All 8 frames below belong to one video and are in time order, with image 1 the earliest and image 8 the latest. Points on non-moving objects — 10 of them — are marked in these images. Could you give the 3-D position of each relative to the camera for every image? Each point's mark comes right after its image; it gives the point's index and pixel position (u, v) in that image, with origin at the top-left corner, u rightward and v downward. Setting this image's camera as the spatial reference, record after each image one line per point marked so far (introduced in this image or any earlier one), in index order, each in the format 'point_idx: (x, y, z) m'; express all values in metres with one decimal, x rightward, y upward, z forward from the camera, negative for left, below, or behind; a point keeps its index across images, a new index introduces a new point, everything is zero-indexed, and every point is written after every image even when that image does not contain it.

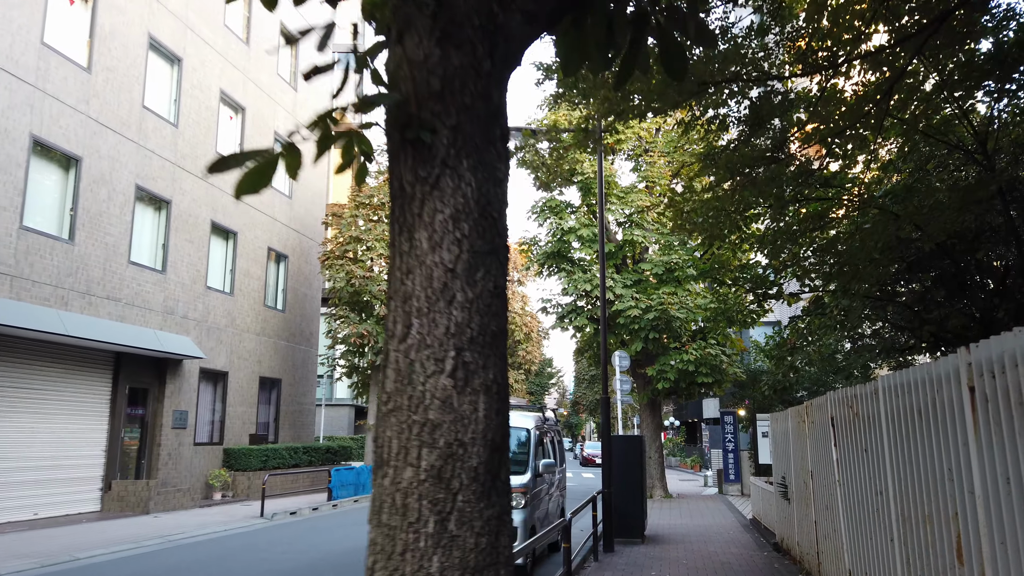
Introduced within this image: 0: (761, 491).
0: (+4.8, -4.0, +14.4) m
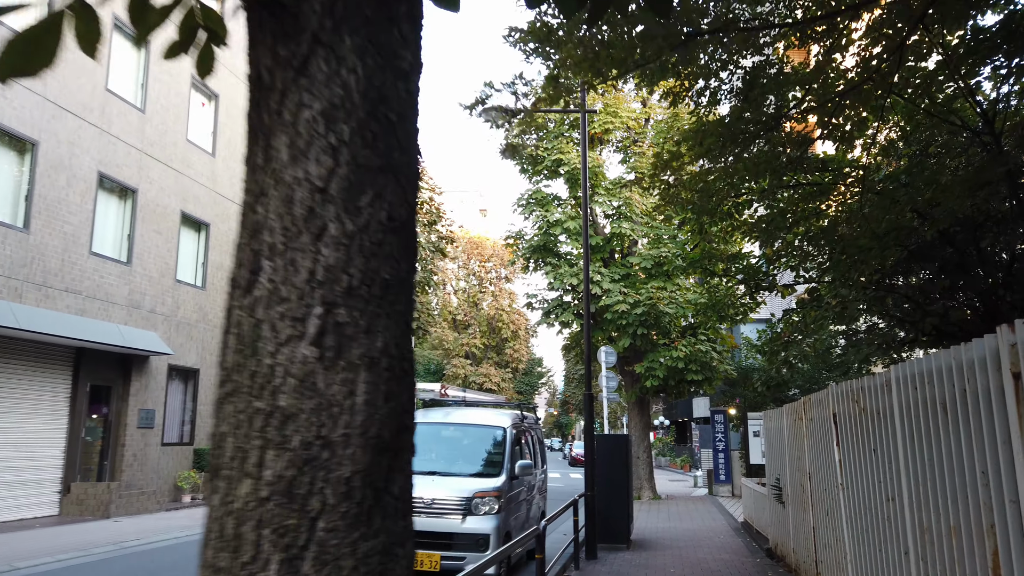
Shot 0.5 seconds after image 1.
0: (+4.4, -3.8, +13.7) m
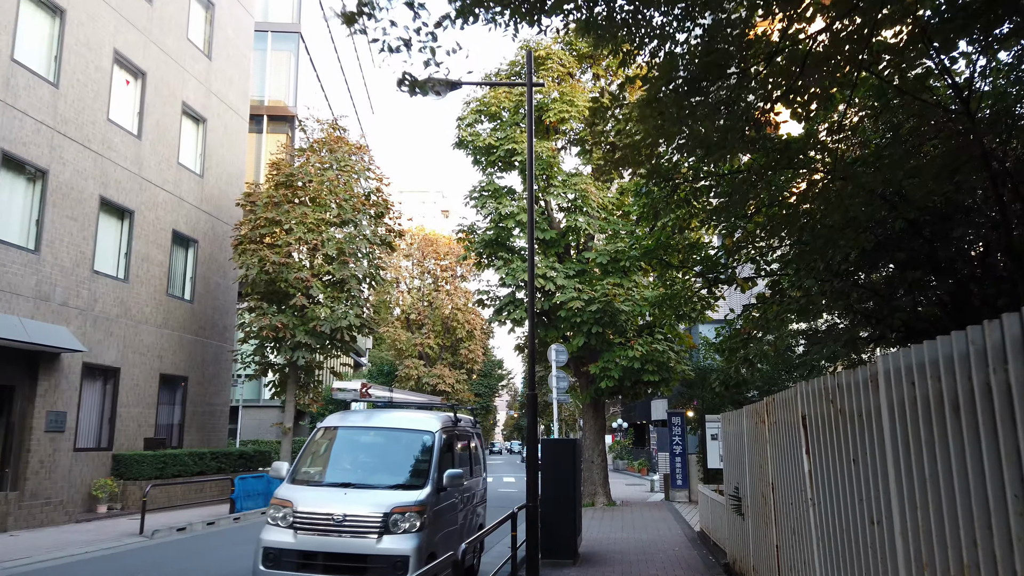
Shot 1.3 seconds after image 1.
0: (+3.4, -3.7, +12.9) m
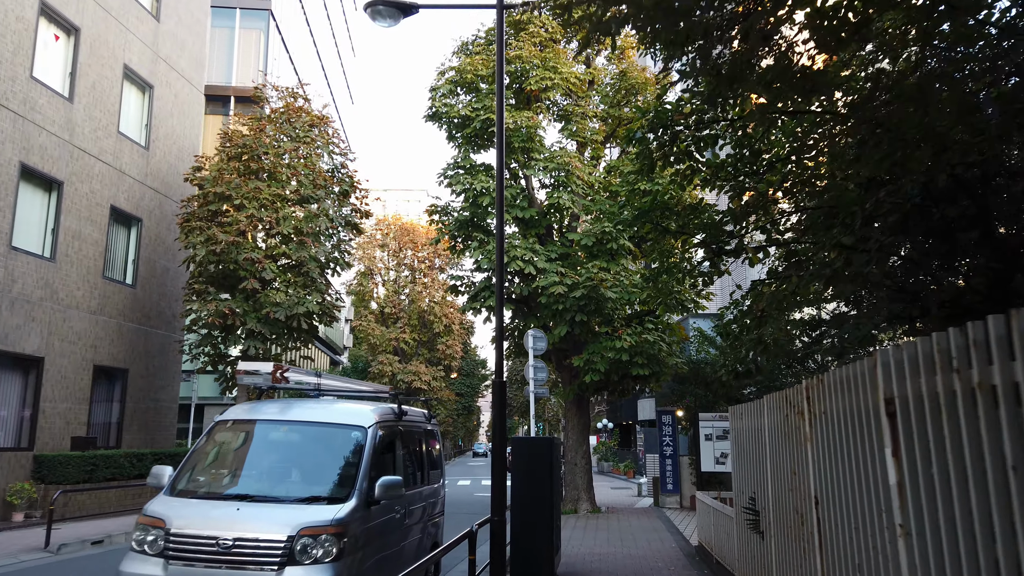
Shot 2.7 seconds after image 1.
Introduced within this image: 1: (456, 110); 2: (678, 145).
0: (+3.0, -3.3, +11.1) m
1: (-1.4, +4.6, +19.3) m
2: (+2.0, +1.7, +9.1) m
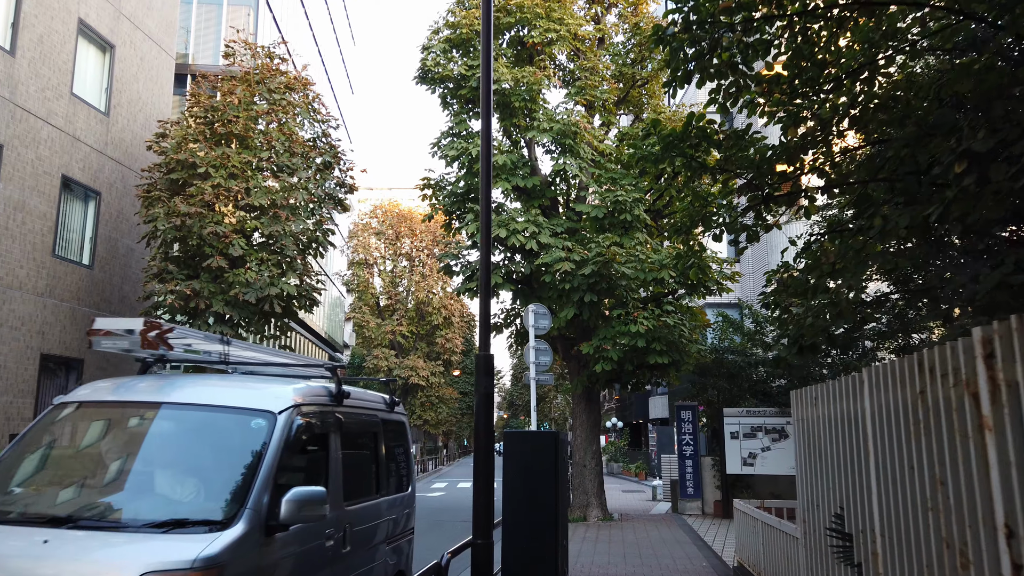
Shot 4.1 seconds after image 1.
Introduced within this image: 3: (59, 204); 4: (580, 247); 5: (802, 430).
0: (+2.9, -2.9, +9.1) m
1: (-1.4, +5.1, +17.3) m
2: (+2.0, +2.2, +7.1) m
3: (-9.6, +1.8, +15.9) m
4: (+1.4, +0.8, +15.2) m
5: (+2.5, -1.2, +6.3) m
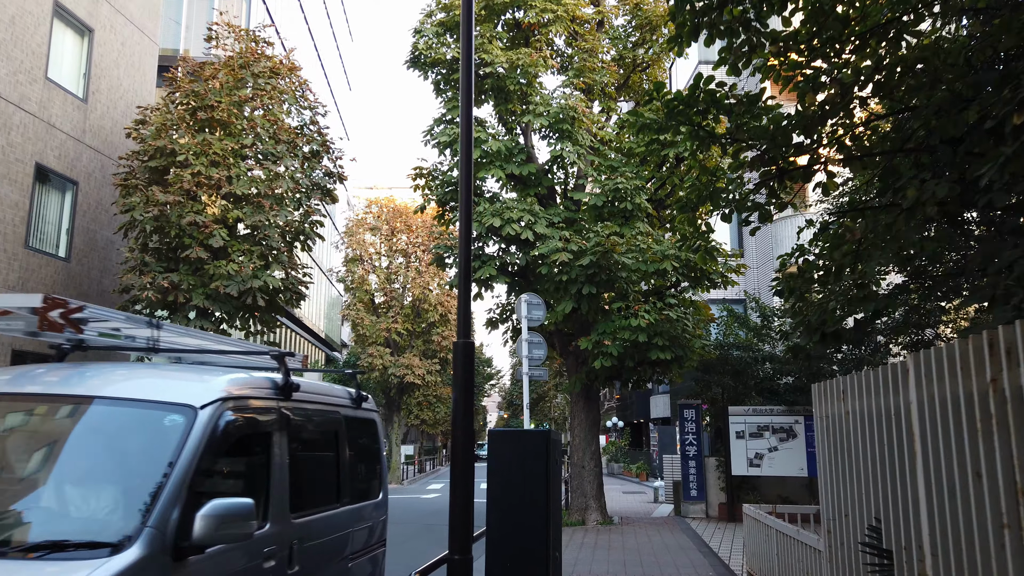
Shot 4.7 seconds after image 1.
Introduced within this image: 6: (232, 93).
0: (+2.8, -2.7, +8.4) m
1: (-1.5, +5.2, +16.6) m
2: (+1.8, +2.4, +6.4) m
3: (-9.8, +1.9, +15.2) m
4: (+1.3, +1.0, +14.5) m
5: (+2.3, -1.0, +5.6) m
6: (-5.9, +4.1, +15.7) m
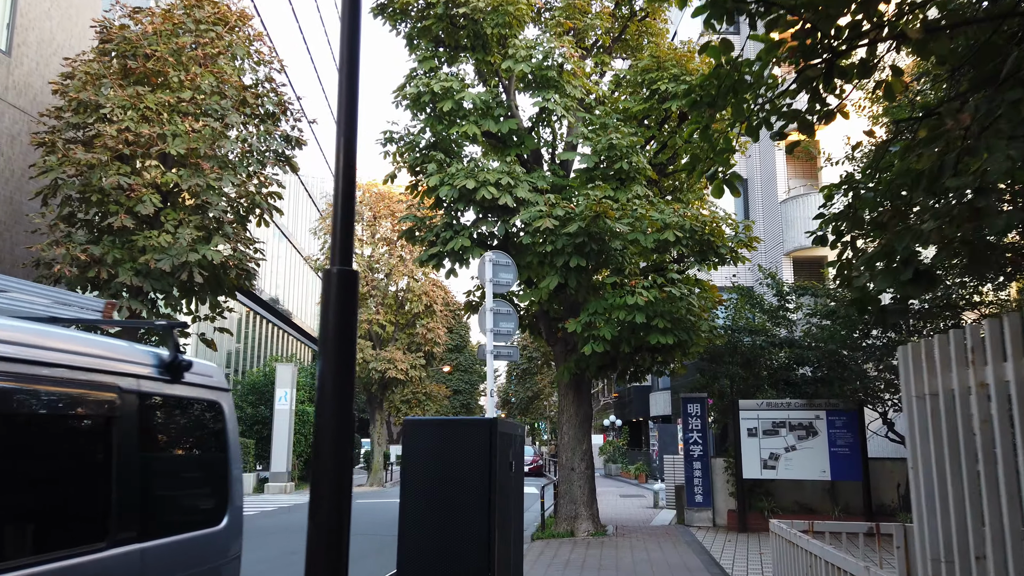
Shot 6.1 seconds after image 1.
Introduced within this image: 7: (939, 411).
0: (+2.4, -2.3, +6.4) m
1: (-1.9, +5.6, +14.6) m
2: (+1.5, +2.8, +4.4) m
3: (-10.1, +2.3, +13.2) m
4: (+0.9, +1.4, +12.5) m
5: (+2.0, -0.6, +3.6) m
6: (-6.3, +4.5, +13.8) m
7: (+2.0, -0.6, +3.5) m
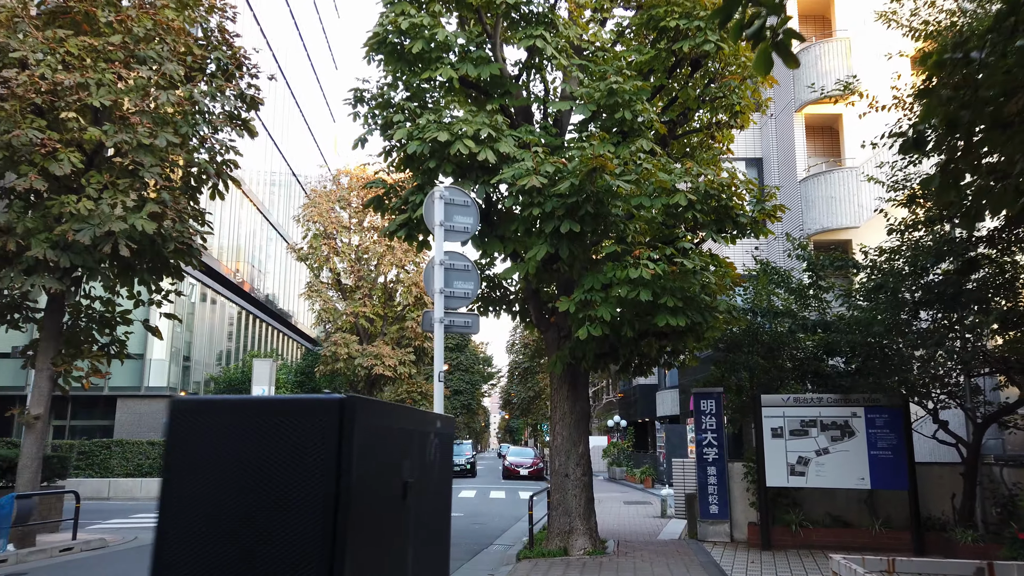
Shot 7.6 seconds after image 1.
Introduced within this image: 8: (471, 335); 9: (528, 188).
0: (+2.1, -1.9, +4.4) m
1: (-2.2, +6.0, +12.7) m
2: (+1.2, +3.2, +2.5) m
3: (-10.4, +2.7, +11.3) m
4: (+0.7, +1.8, +10.6) m
5: (+1.7, -0.2, +1.7) m
6: (-6.6, +4.9, +11.9) m
7: (+1.6, -0.2, +1.6) m
8: (-0.3, -0.4, +5.6) m
9: (+0.2, +1.3, +9.9) m
